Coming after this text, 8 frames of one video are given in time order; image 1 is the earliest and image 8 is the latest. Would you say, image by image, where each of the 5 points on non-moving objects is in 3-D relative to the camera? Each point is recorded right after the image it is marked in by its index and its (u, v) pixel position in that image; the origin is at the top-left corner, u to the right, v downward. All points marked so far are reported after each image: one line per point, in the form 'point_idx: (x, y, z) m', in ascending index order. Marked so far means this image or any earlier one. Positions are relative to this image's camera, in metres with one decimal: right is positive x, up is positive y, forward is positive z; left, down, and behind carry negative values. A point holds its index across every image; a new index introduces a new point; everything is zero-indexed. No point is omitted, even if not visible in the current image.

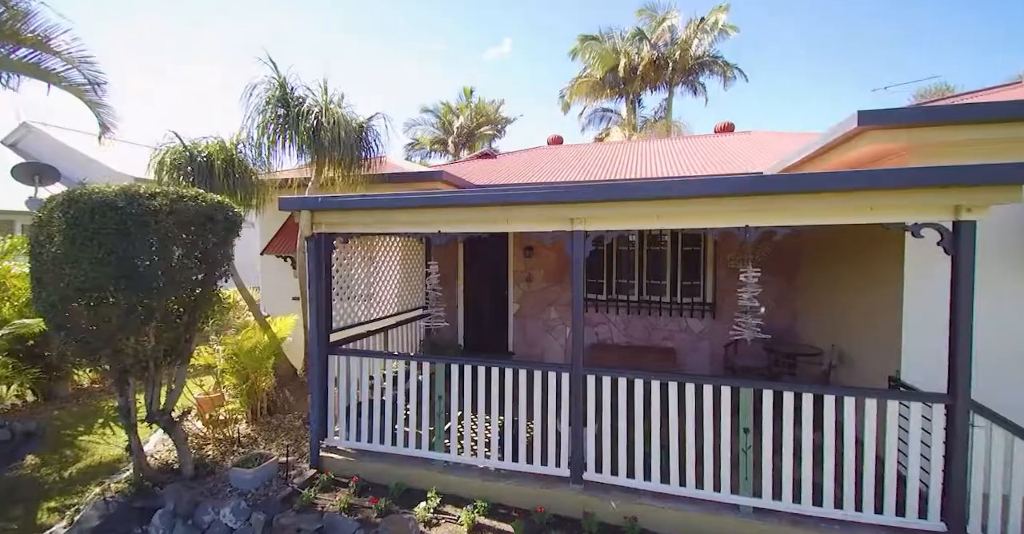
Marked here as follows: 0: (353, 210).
0: (-1.9, +0.7, +6.7) m
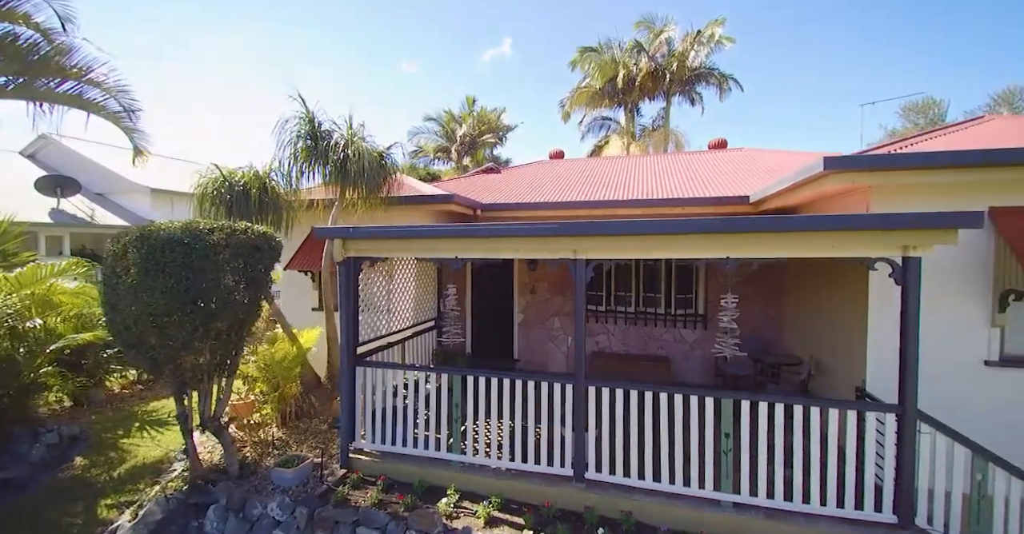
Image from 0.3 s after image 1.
0: (-1.8, +0.4, +7.5) m
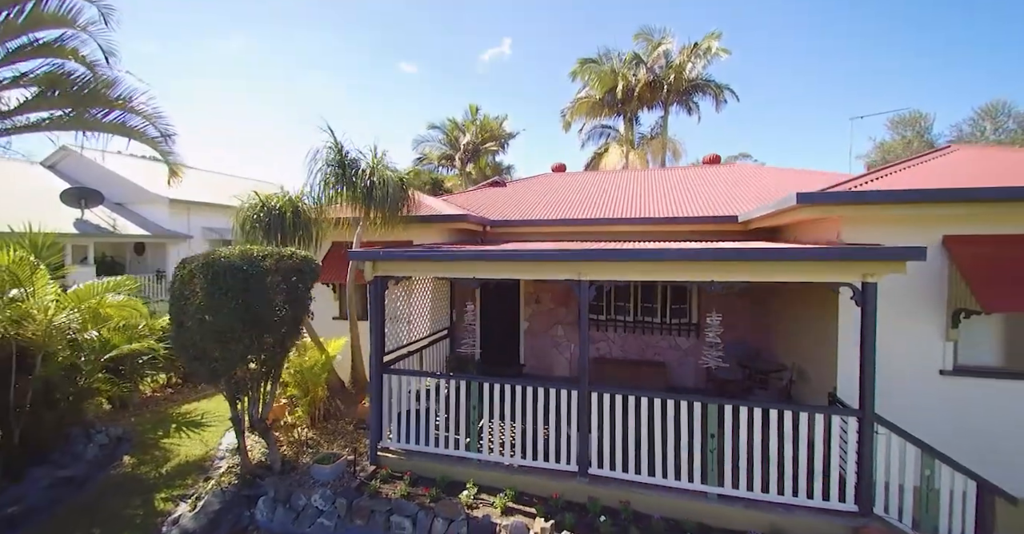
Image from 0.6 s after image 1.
0: (-1.6, +0.1, +8.3) m
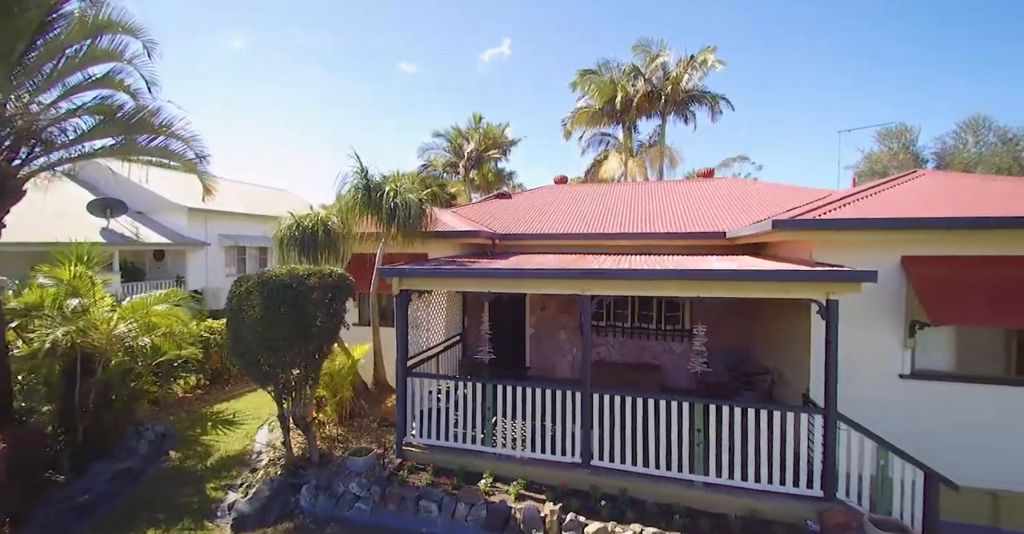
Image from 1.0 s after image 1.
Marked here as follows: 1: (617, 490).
0: (-1.4, -0.2, +9.3) m
1: (+1.7, -3.6, +7.9) m
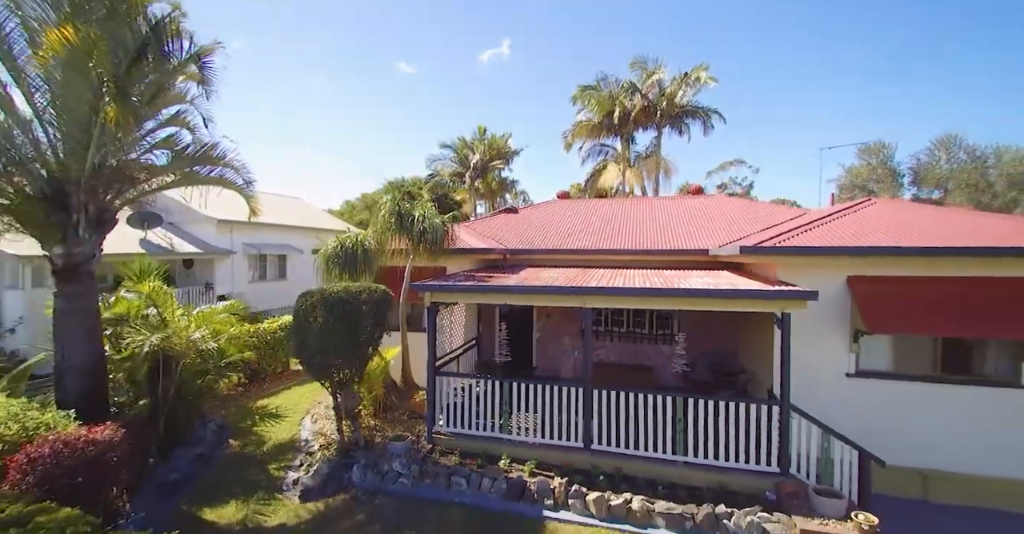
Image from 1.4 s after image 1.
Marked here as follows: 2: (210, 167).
0: (-1.2, -0.5, +11.0) m
1: (+1.9, -3.9, +9.6) m
2: (-7.8, +2.6, +12.7) m
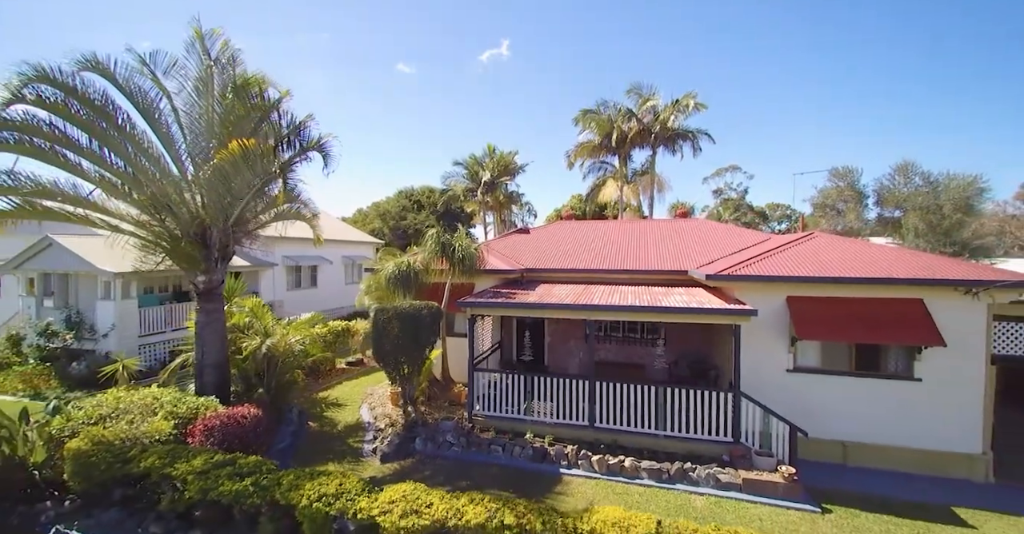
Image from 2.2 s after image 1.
0: (-0.6, -1.1, +14.2) m
1: (+2.5, -4.5, +12.8) m
2: (-7.2, +2.0, +15.9) m
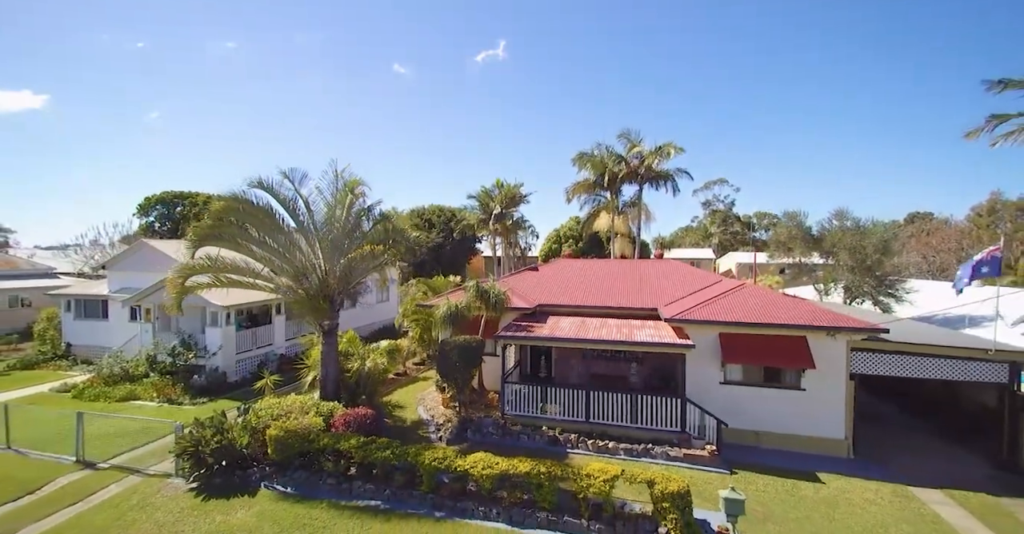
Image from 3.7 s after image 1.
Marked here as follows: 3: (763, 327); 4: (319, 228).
0: (+0.3, -2.9, +20.3) m
1: (+3.3, -6.3, +18.9) m
2: (-6.4, +0.2, +22.0) m
3: (+9.4, -2.2, +18.5) m
4: (-7.1, +1.4, +18.2) m
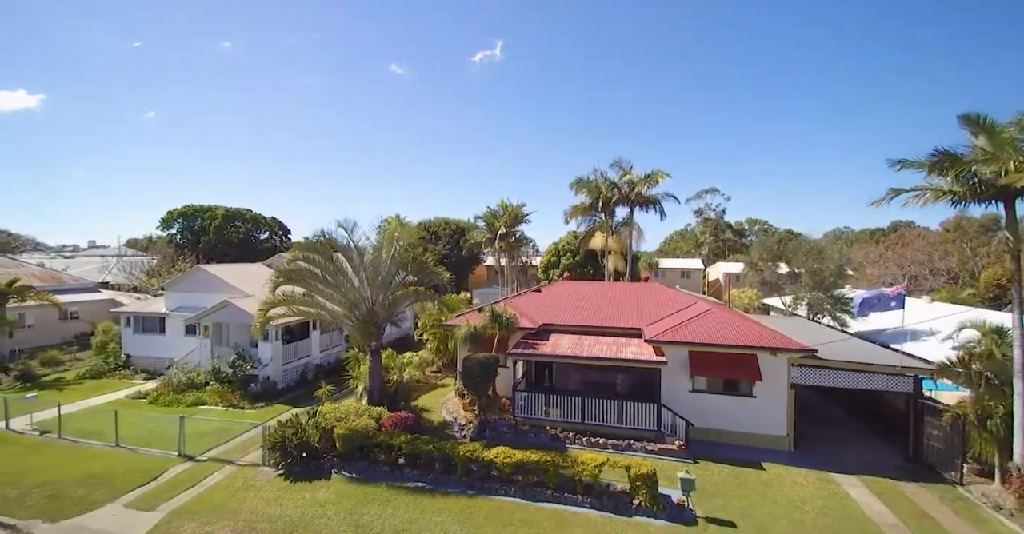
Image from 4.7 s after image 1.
0: (+0.7, -4.4, +24.9) m
1: (+3.8, -7.8, +23.5) m
2: (-6.0, -1.3, +26.5) m
3: (+9.9, -3.7, +23.2) m
4: (-6.6, -0.1, +22.8) m
